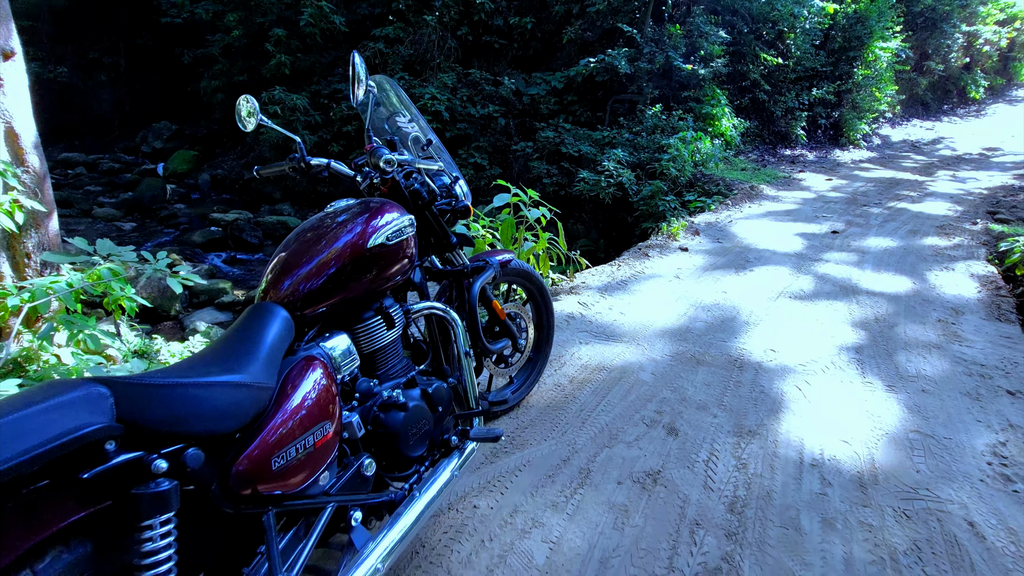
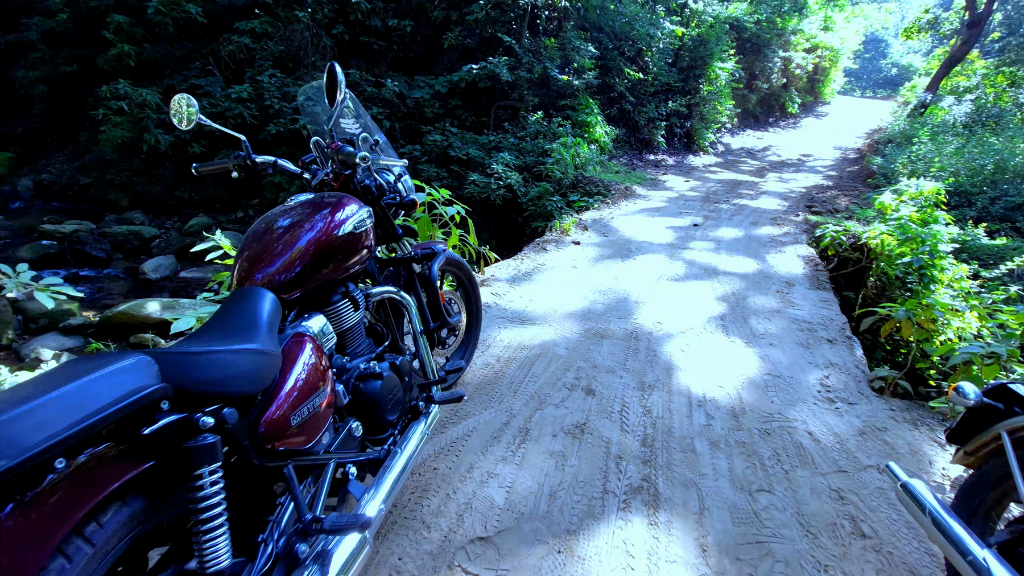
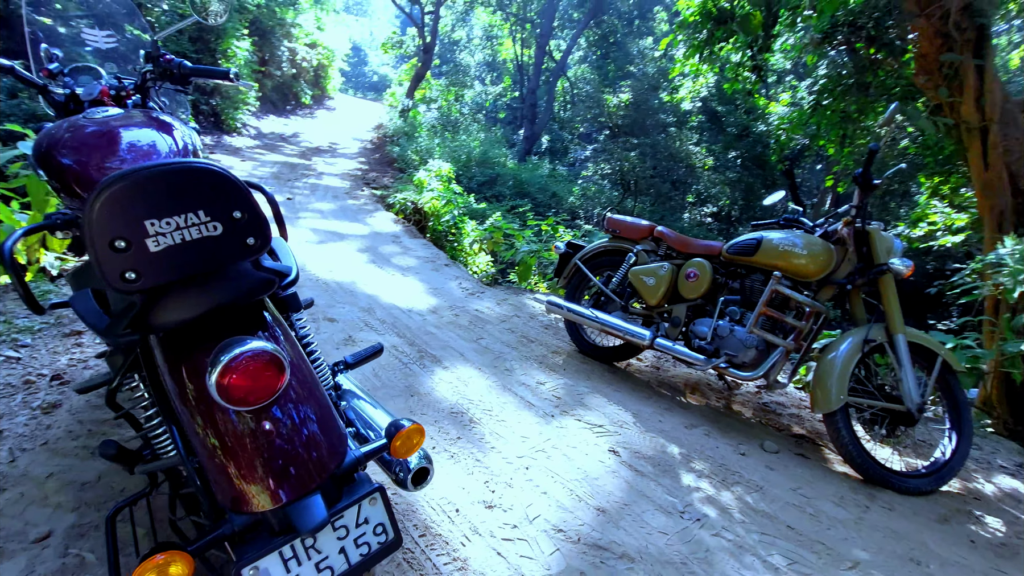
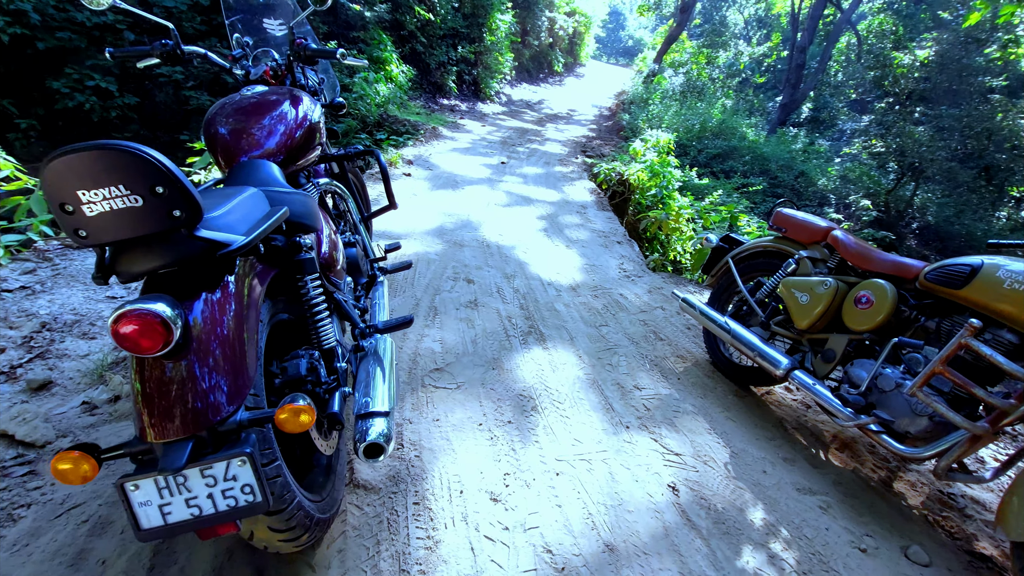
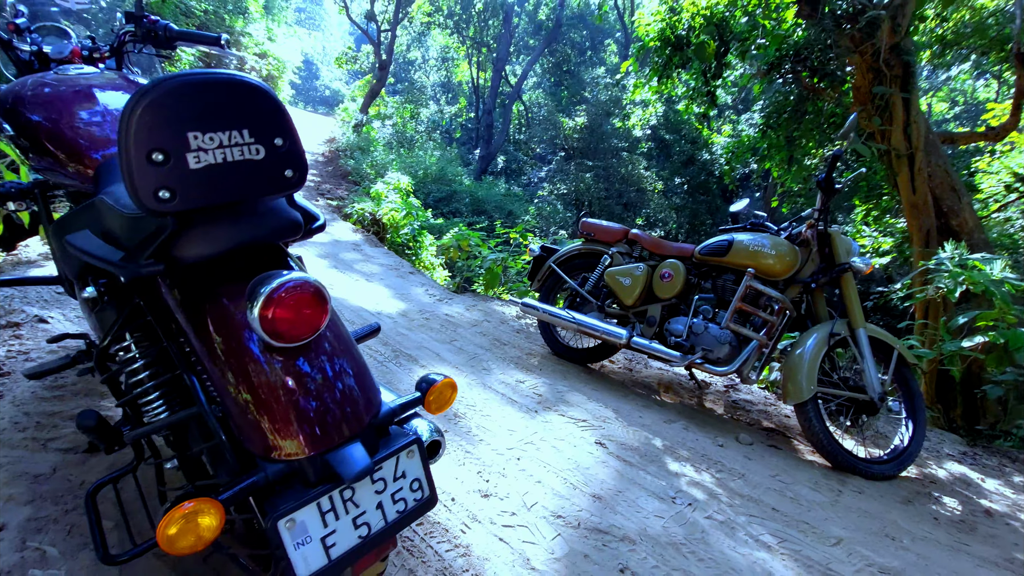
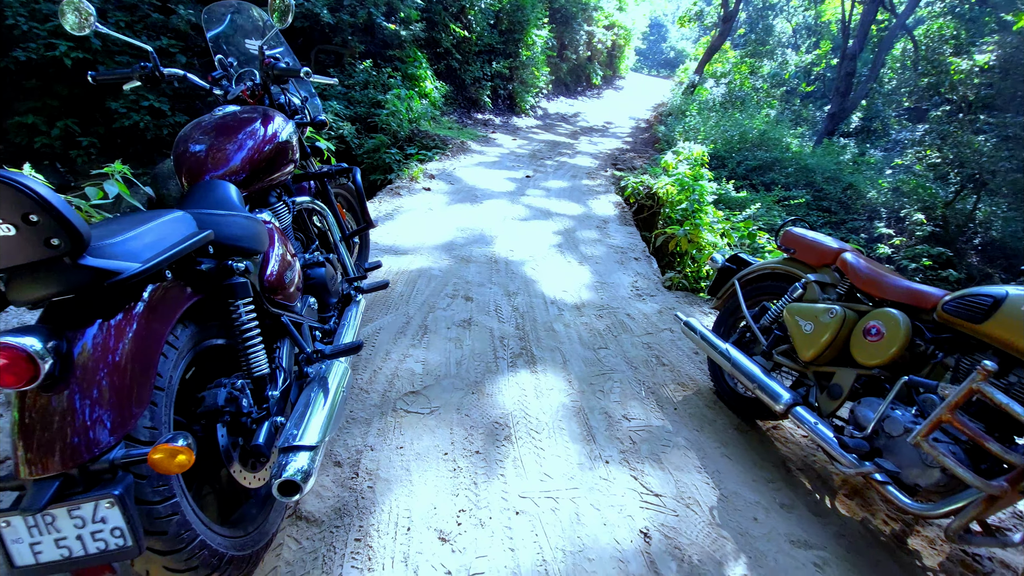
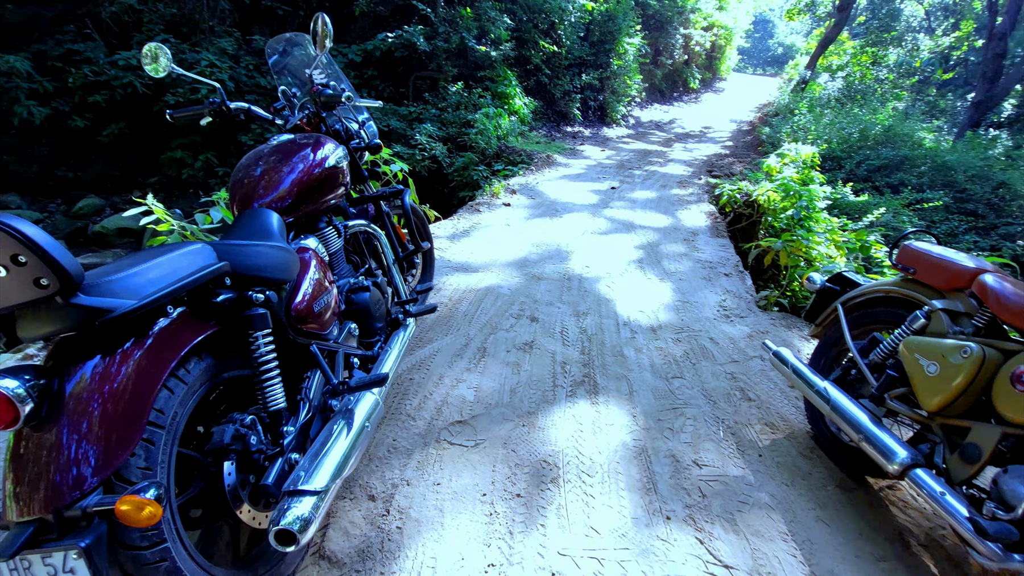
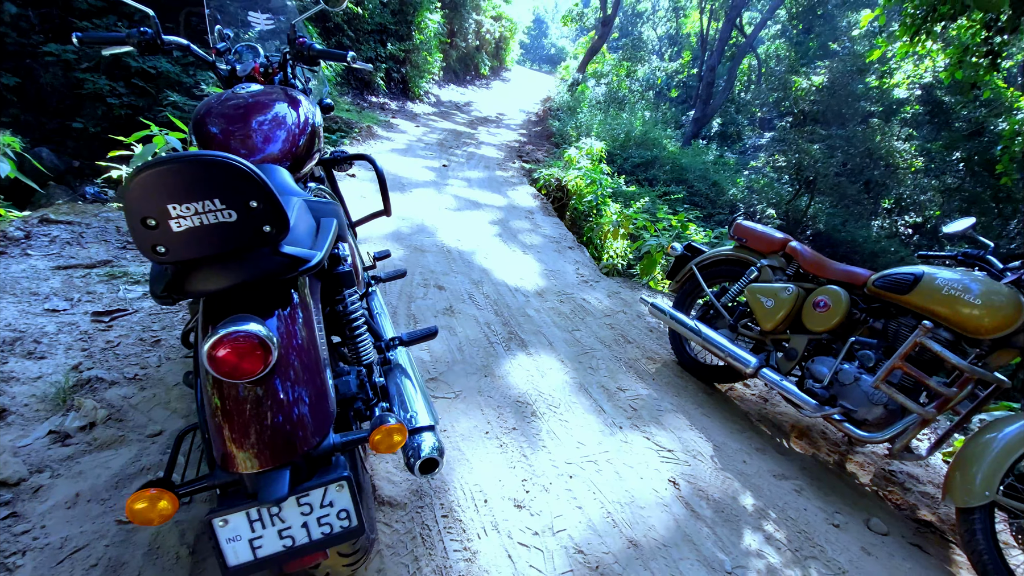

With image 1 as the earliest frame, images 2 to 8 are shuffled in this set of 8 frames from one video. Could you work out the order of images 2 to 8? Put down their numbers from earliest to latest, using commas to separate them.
2, 7, 6, 4, 8, 3, 5
